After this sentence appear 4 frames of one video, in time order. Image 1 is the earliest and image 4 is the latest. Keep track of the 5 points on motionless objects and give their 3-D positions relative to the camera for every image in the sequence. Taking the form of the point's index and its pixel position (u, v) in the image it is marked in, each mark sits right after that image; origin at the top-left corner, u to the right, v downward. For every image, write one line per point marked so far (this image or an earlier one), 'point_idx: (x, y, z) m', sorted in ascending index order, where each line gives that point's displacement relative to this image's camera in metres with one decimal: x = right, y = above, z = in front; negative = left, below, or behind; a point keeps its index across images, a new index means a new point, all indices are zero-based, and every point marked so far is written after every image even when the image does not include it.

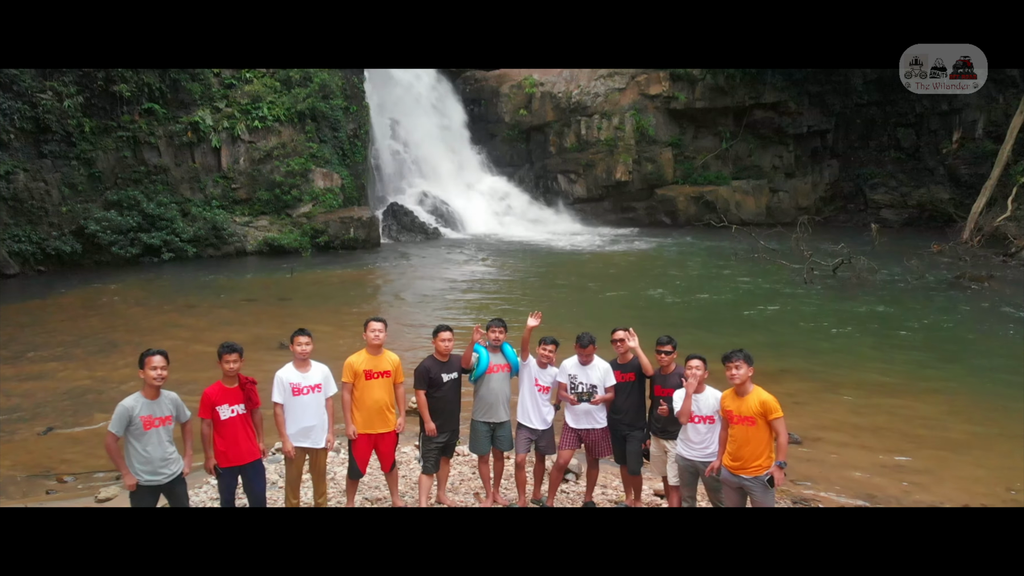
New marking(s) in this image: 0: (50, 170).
0: (-12.4, +3.2, +19.9) m
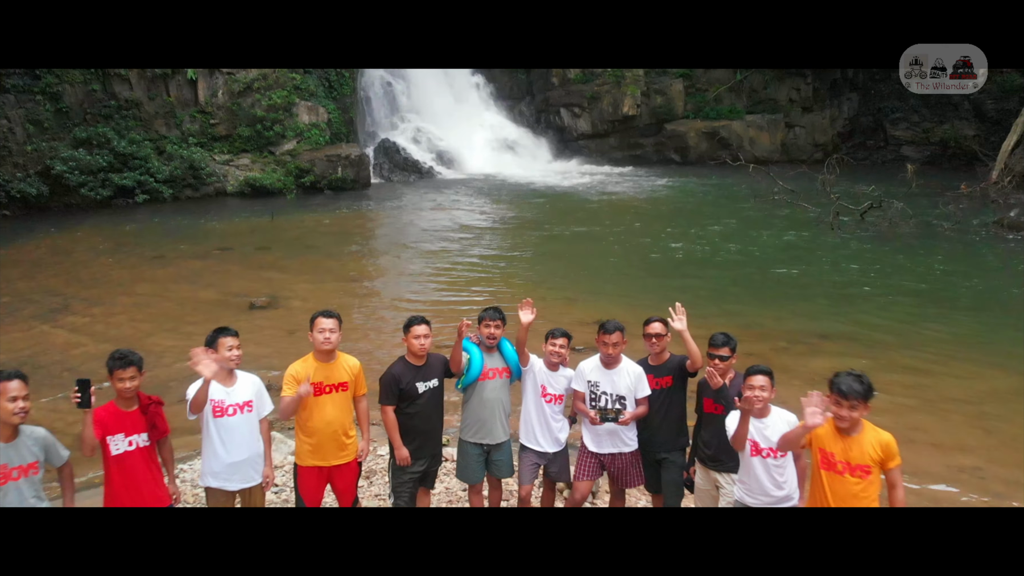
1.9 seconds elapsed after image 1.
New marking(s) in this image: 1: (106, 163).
0: (-12.5, +4.5, +18.2) m
1: (-10.4, +3.2, +19.0) m
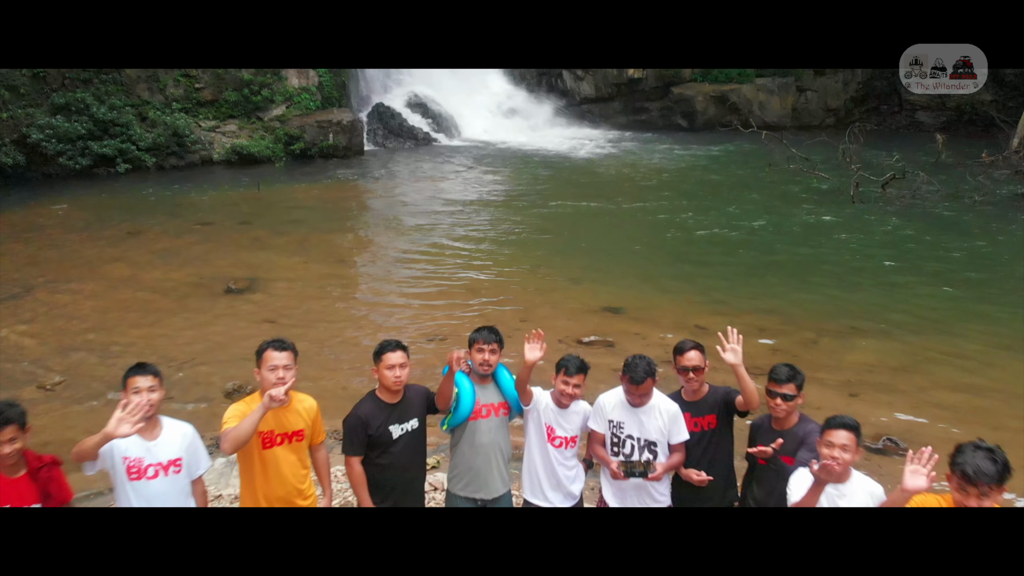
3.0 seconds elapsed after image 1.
0: (-12.5, +5.1, +17.2) m
1: (-10.4, +3.8, +18.0) m
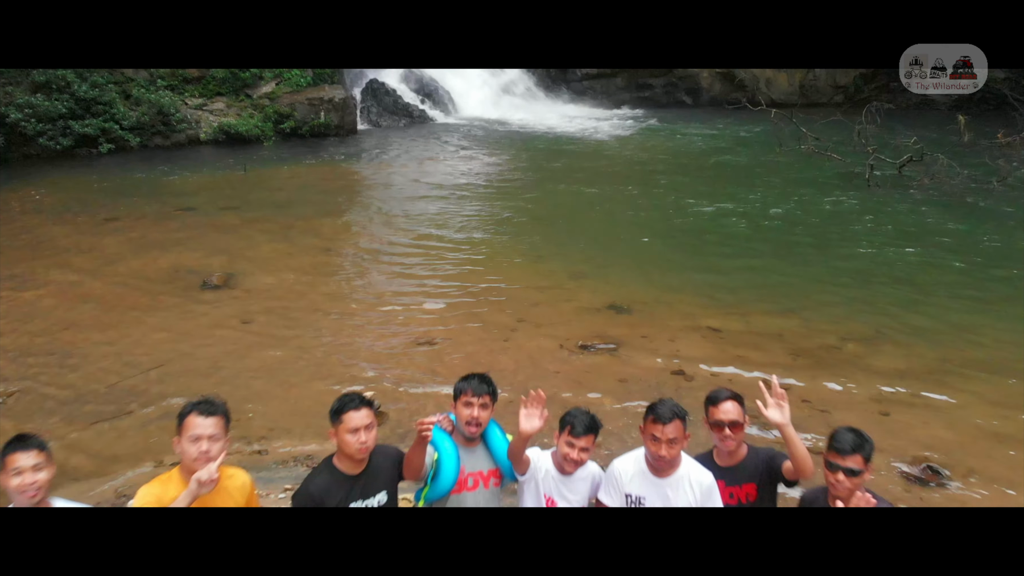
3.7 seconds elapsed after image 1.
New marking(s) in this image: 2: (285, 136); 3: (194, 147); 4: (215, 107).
0: (-12.5, +5.4, +16.4) m
1: (-10.5, +4.2, +17.2) m
2: (-6.0, +4.0, +19.4) m
3: (-8.0, +3.5, +18.7) m
4: (-7.7, +4.7, +19.2) m
